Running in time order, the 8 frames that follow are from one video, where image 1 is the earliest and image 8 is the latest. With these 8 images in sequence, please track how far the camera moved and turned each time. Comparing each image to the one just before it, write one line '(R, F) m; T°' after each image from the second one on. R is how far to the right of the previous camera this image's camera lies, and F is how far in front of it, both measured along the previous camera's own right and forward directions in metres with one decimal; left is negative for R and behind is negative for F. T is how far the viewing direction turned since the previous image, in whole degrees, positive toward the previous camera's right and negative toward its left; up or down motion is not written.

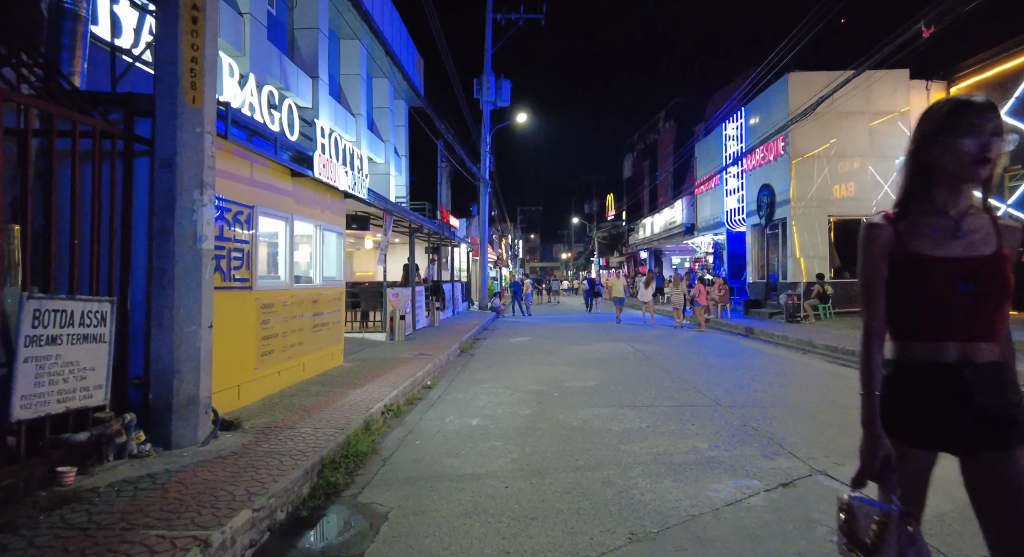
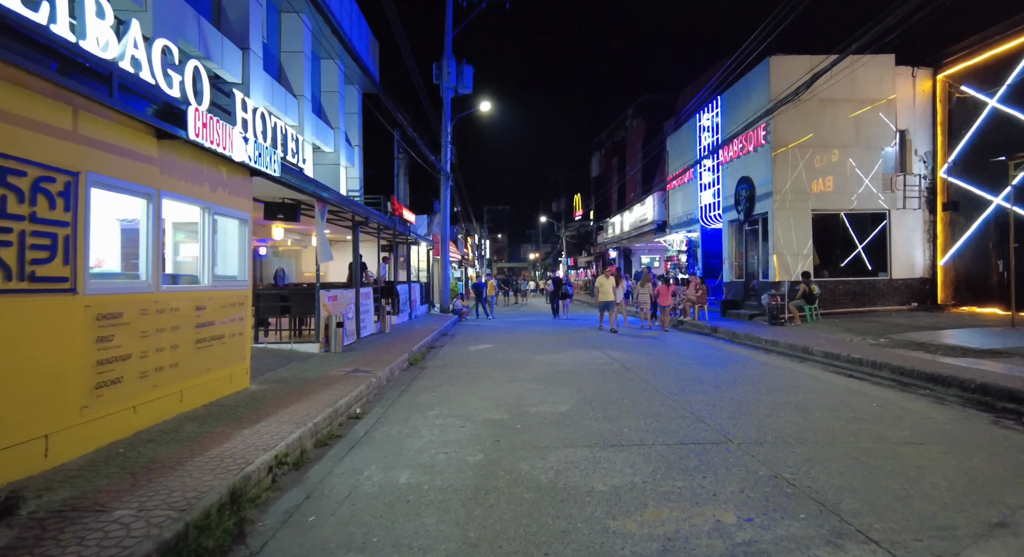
(+0.2, +1.7) m; +3°
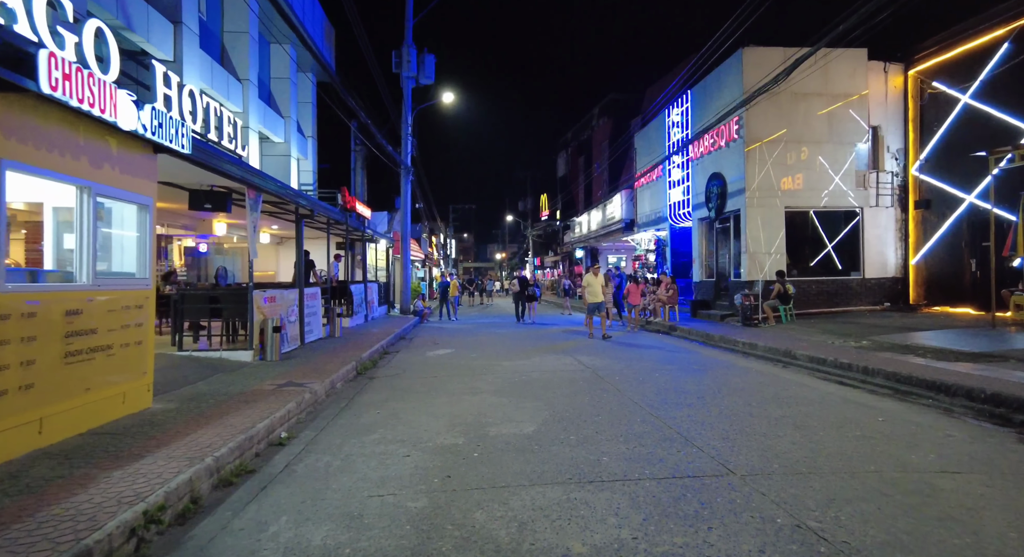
(+0.1, +1.0) m; +4°
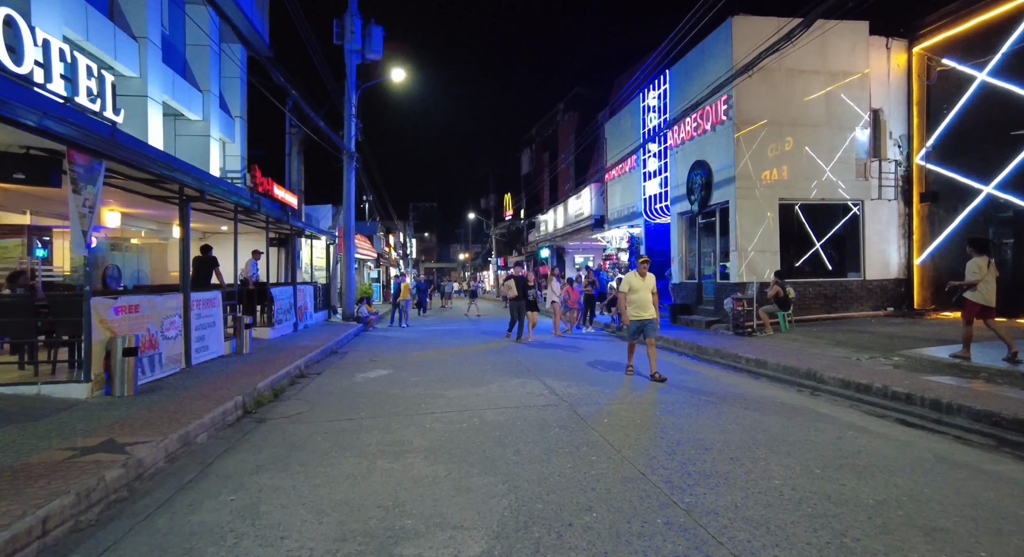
(+0.2, +2.4) m; +4°
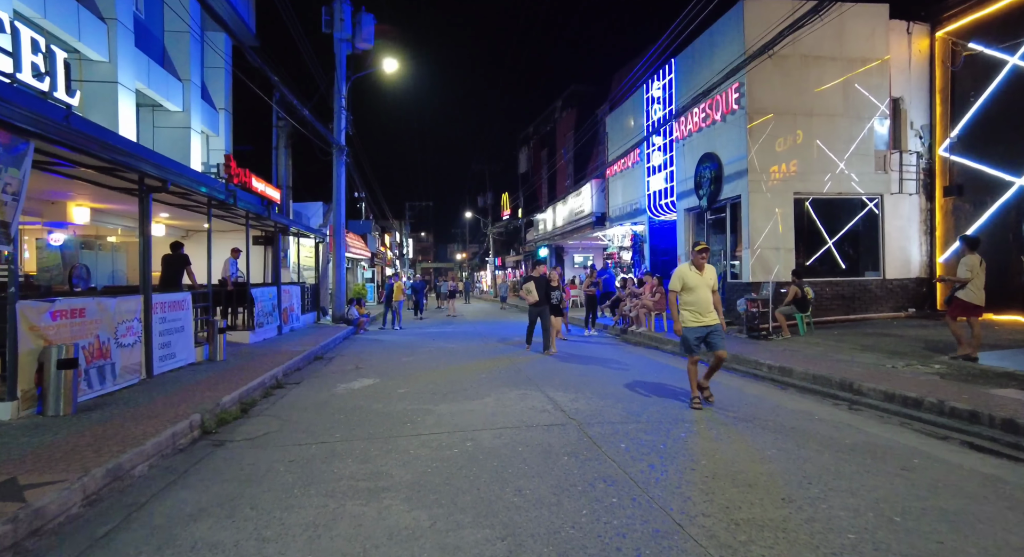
(0.0, +0.9) m; 0°
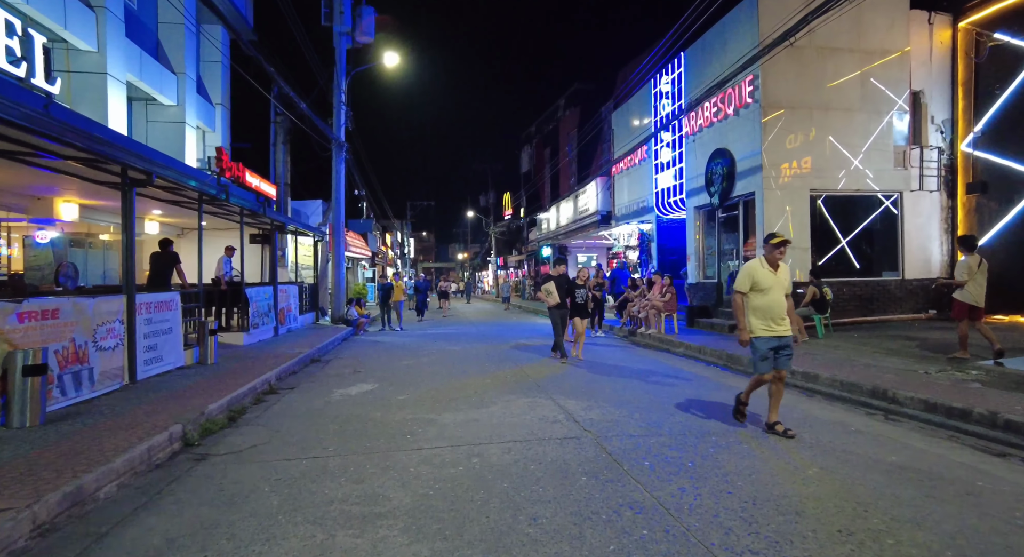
(-0.1, +0.5) m; 0°
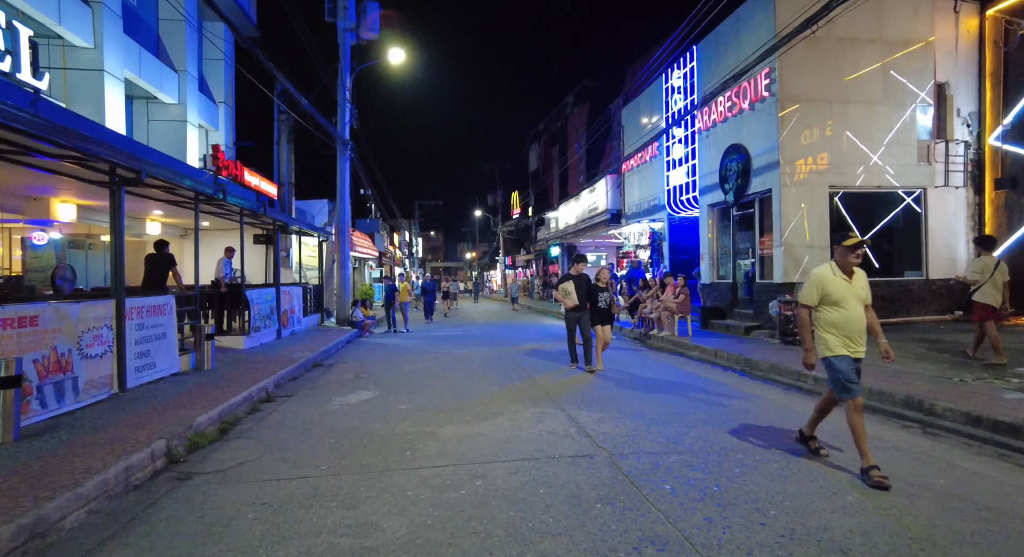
(0.0, +0.4) m; -1°
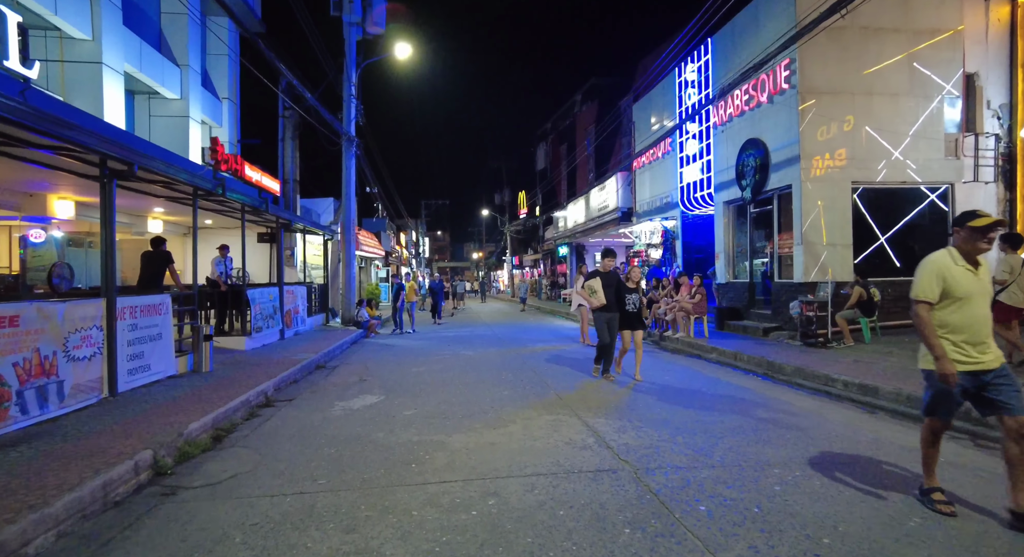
(-0.1, +0.4) m; -1°
